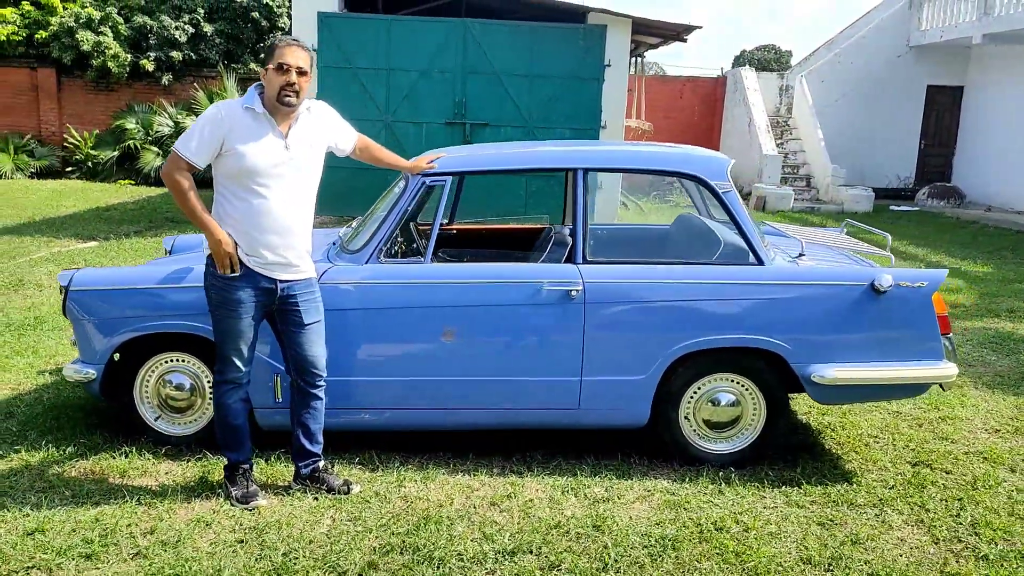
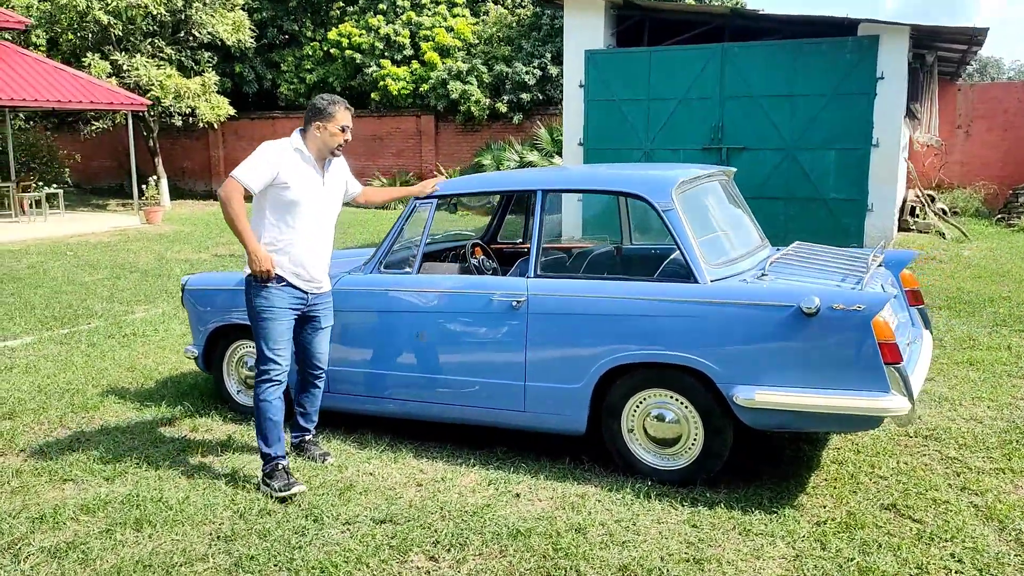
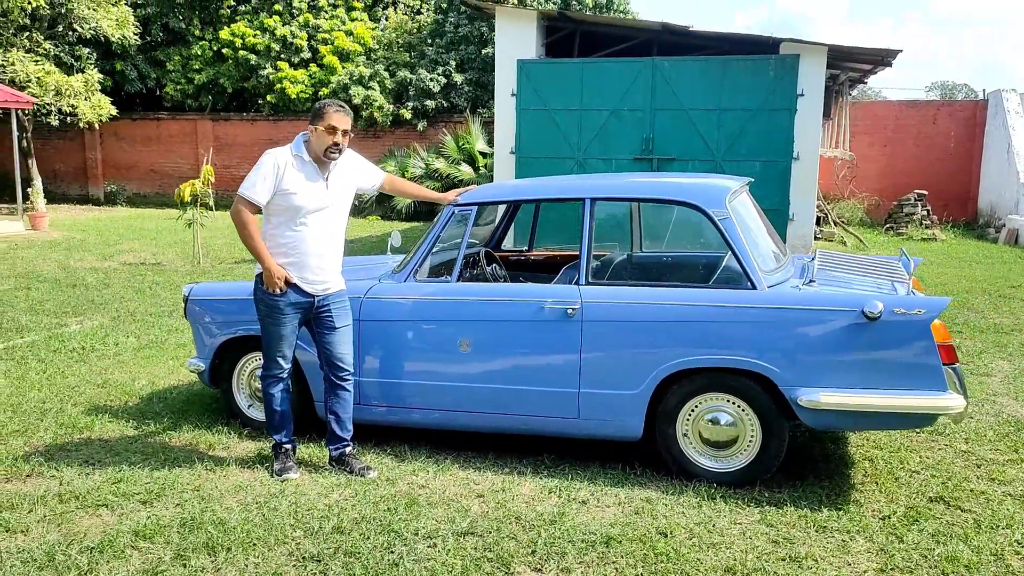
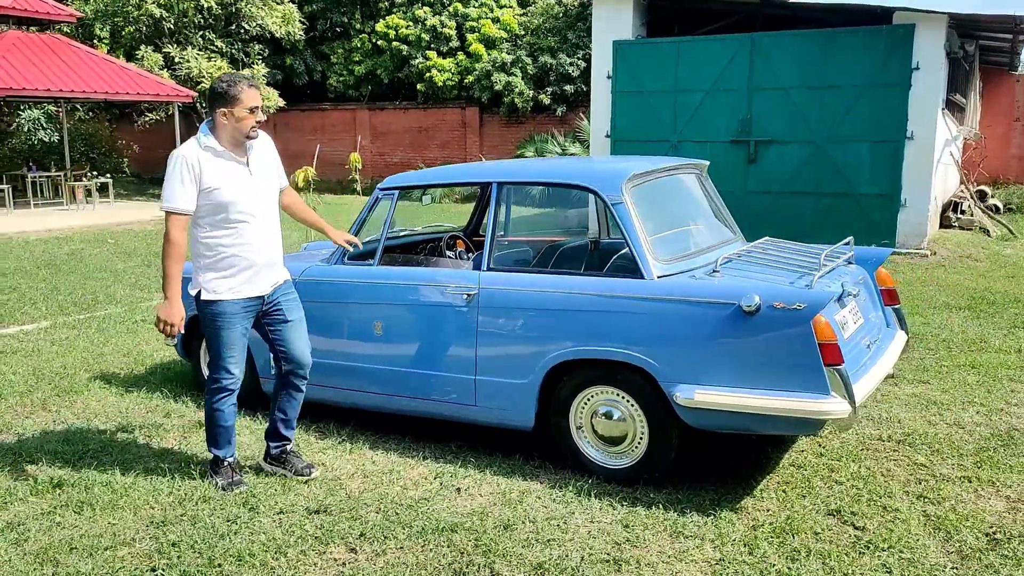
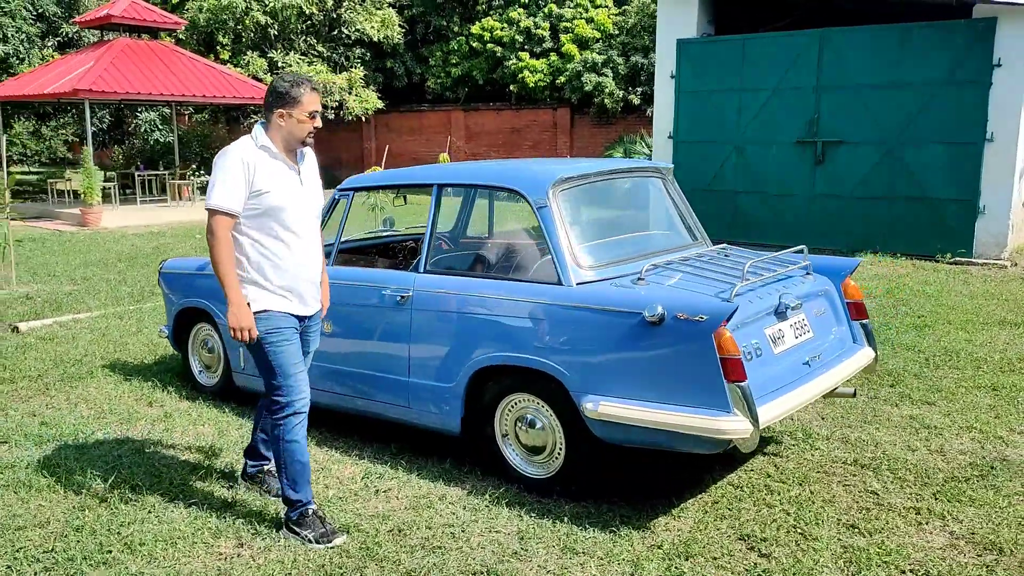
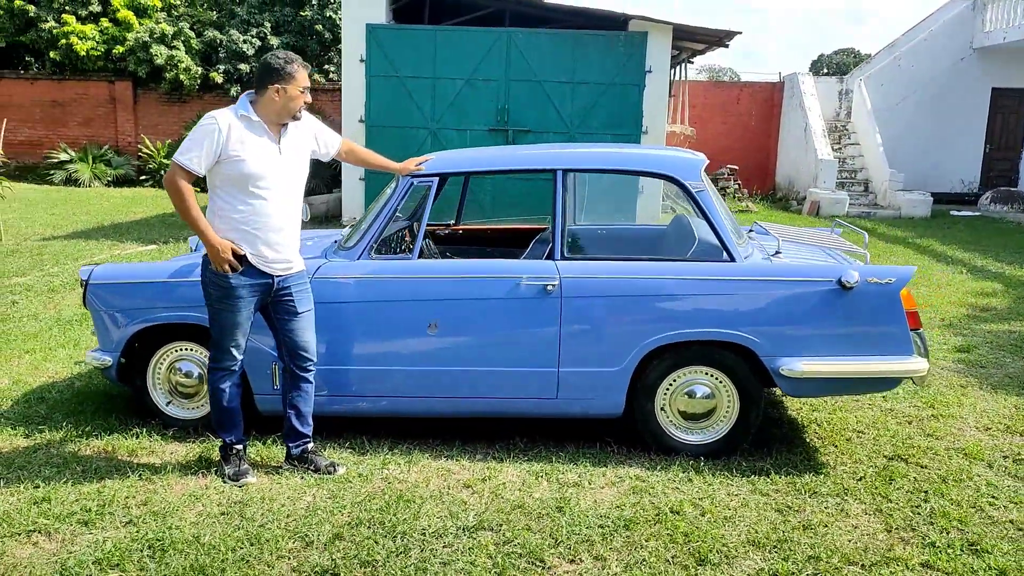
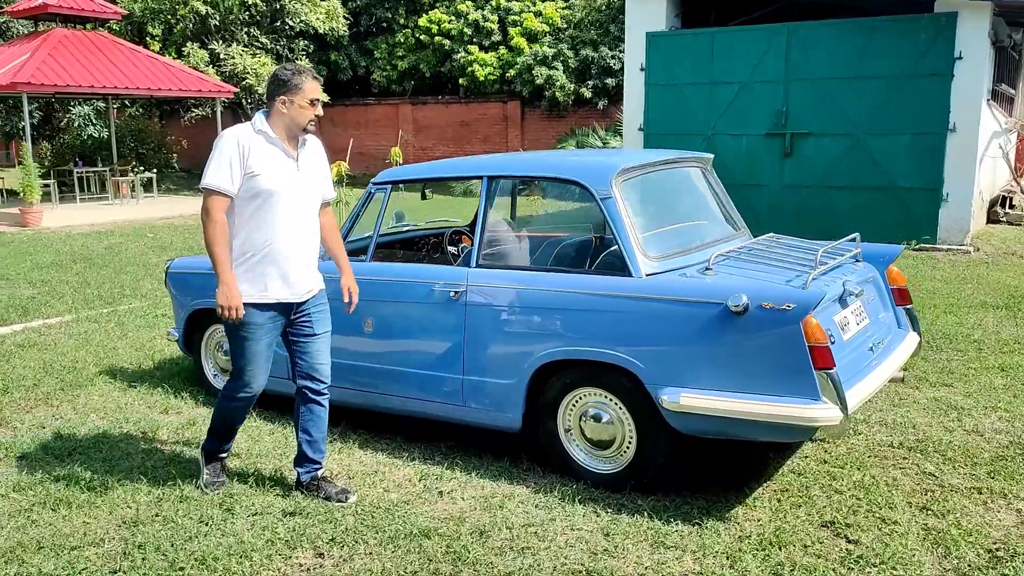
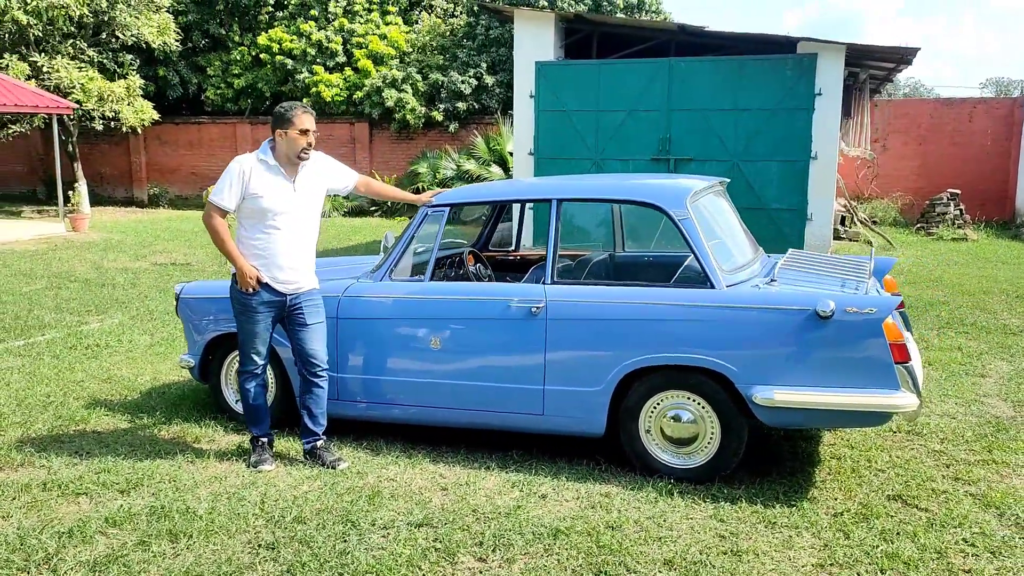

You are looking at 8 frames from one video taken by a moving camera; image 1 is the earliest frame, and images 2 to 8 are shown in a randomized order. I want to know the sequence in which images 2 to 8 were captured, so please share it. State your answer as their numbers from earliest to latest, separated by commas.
6, 3, 8, 2, 4, 7, 5
